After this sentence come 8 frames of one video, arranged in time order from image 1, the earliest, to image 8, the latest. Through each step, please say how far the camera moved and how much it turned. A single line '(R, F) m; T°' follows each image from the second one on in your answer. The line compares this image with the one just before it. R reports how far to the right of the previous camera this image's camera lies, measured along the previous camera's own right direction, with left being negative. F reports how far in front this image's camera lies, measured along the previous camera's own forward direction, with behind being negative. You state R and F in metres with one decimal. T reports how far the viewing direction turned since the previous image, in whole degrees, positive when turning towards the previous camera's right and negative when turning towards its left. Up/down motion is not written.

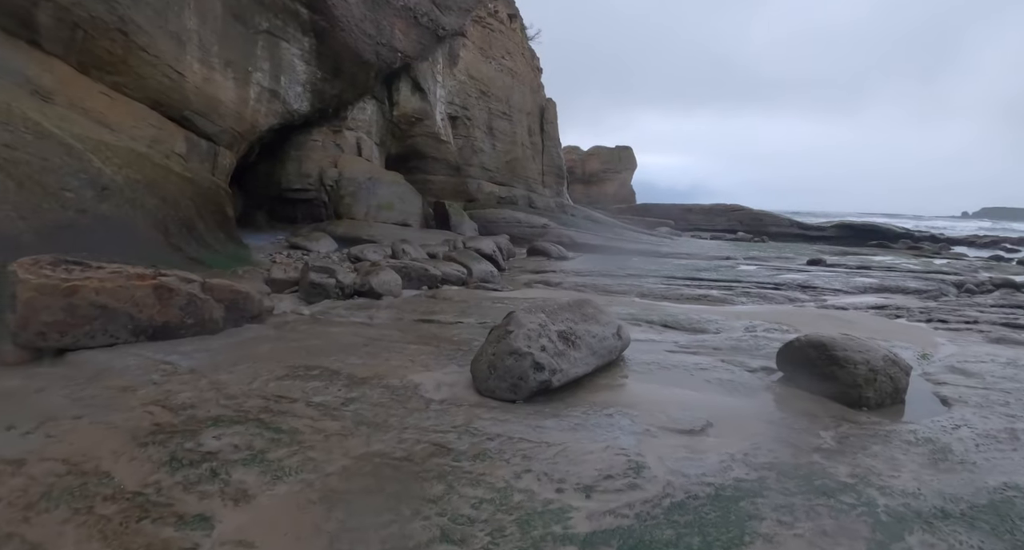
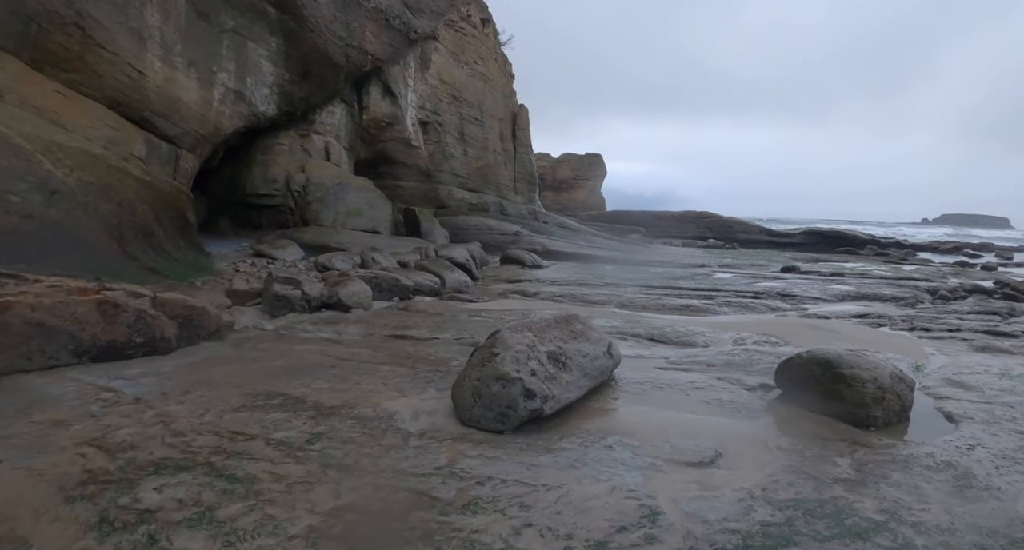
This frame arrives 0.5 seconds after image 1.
(-0.1, +0.3) m; +3°
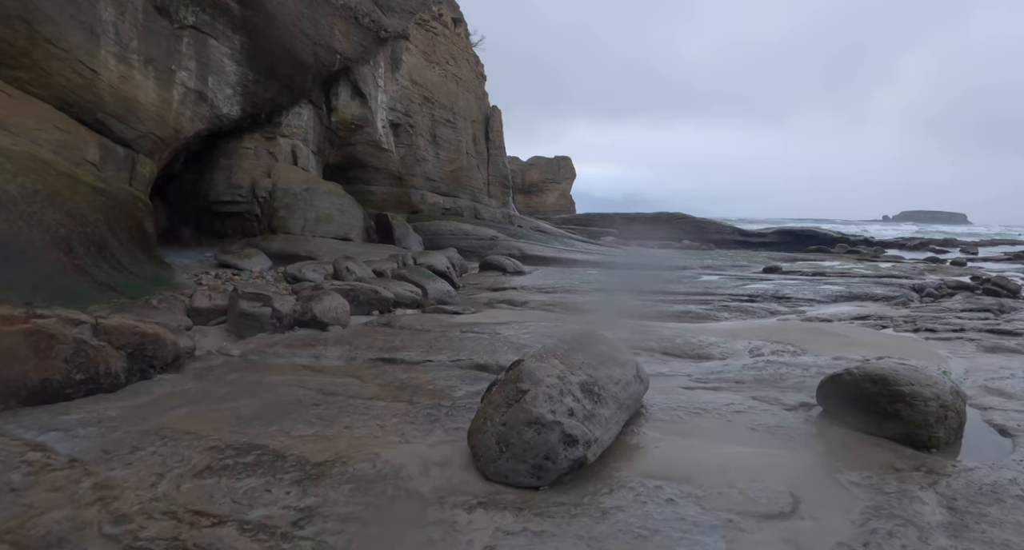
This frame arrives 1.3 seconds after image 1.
(-0.2, +0.5) m; +3°
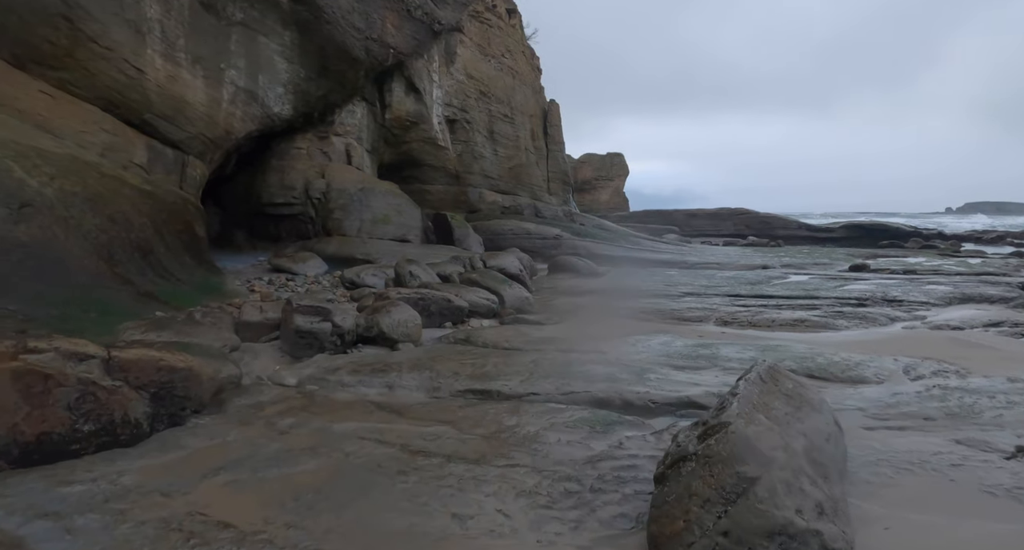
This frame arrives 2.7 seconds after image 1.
(-0.4, +0.8) m; -4°
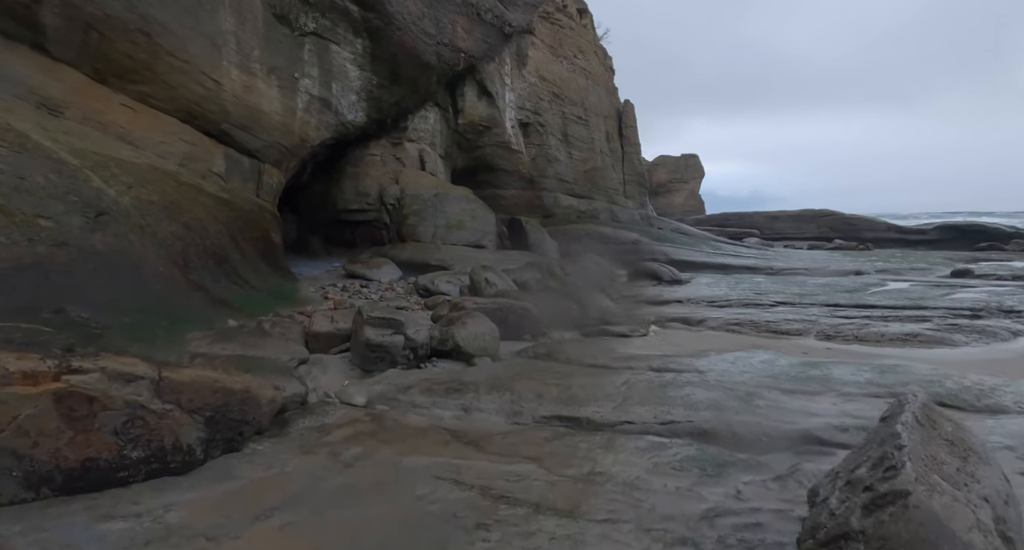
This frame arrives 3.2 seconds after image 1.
(-0.1, +0.3) m; -6°
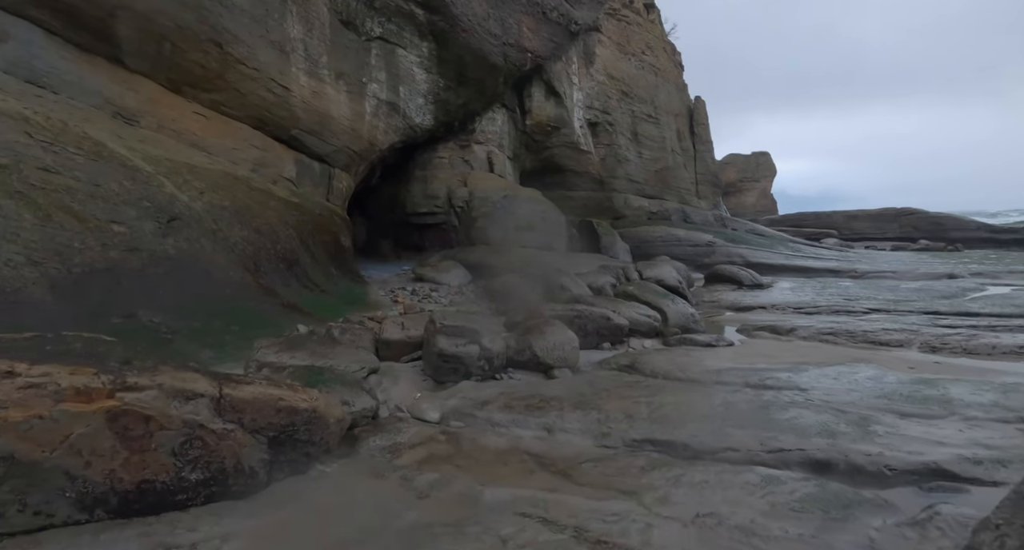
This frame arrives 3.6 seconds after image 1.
(-0.1, +0.2) m; -6°
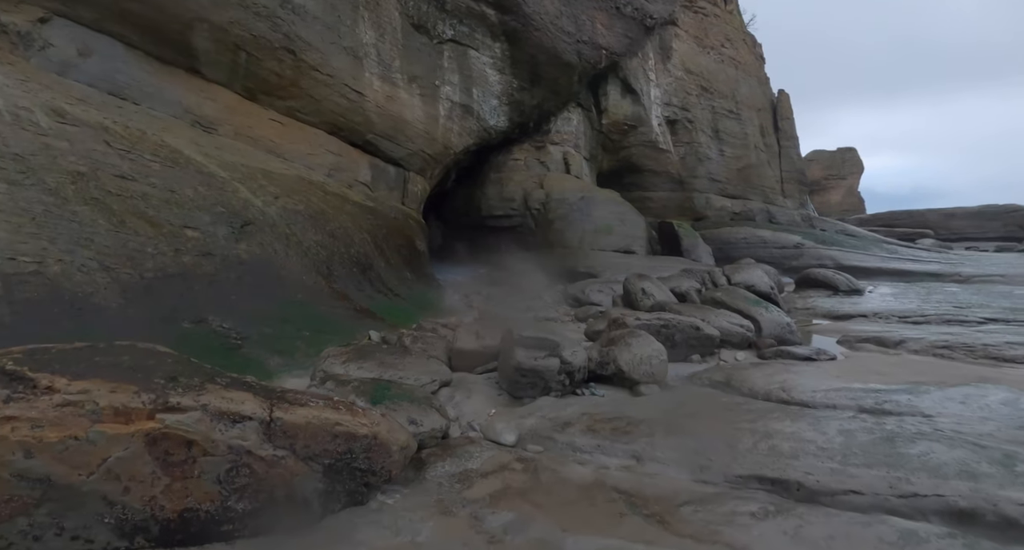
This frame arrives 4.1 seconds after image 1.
(0.0, +0.2) m; -6°
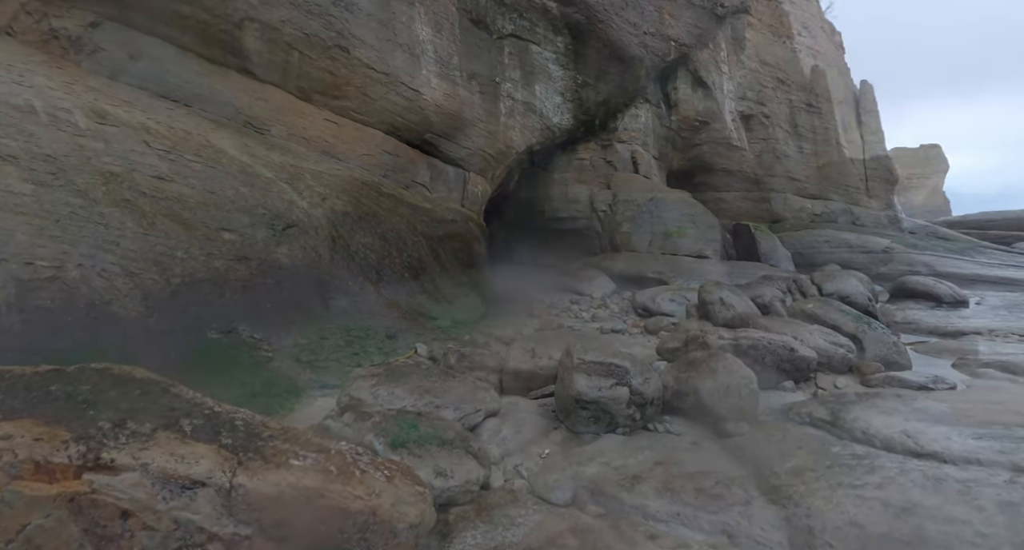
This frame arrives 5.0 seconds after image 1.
(0.0, +0.4) m; -6°
